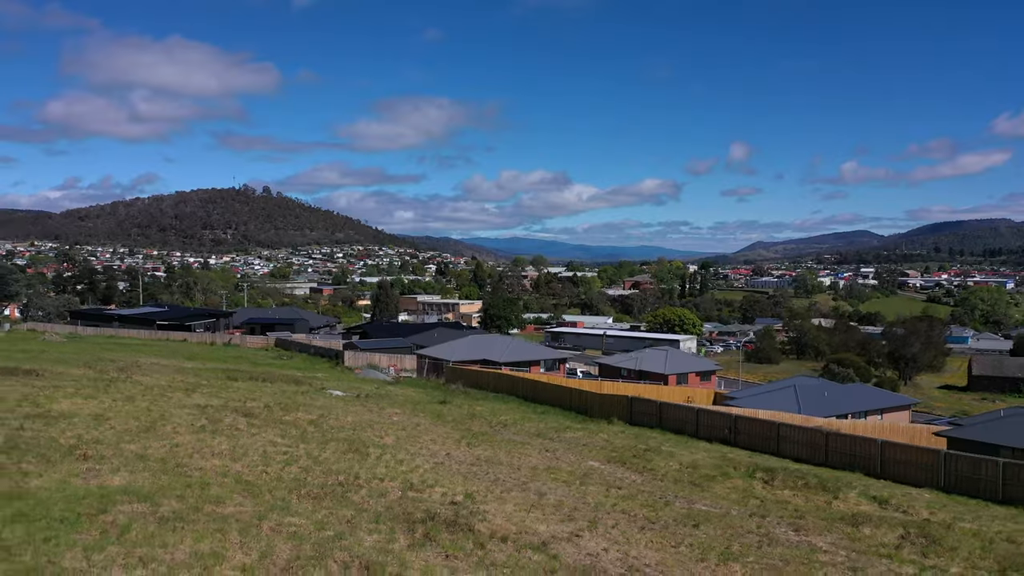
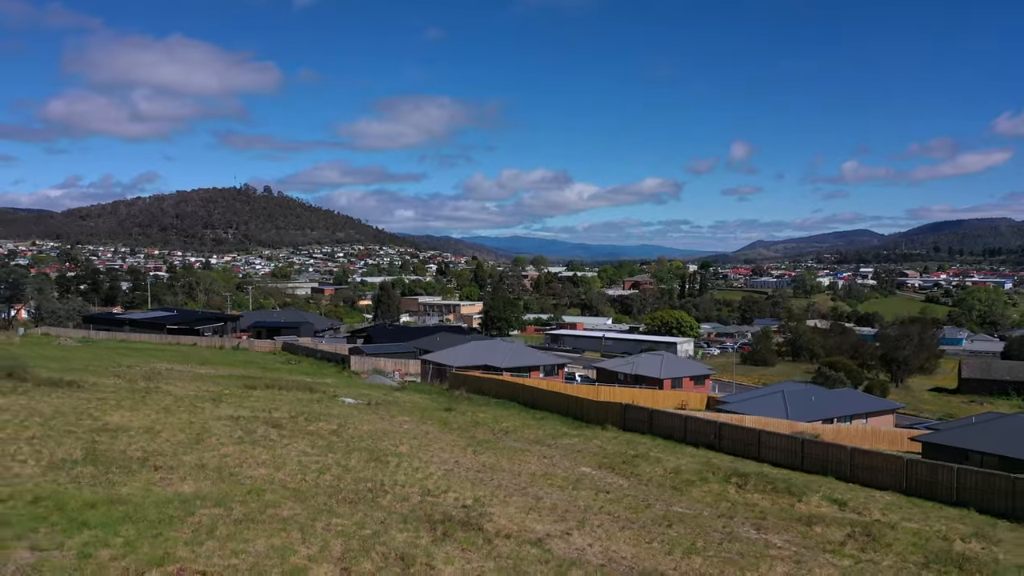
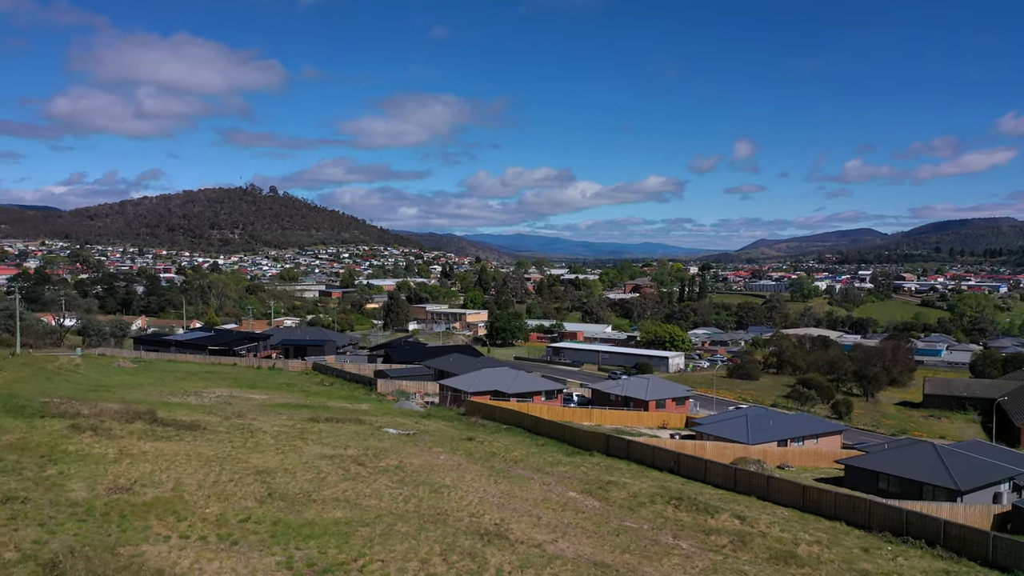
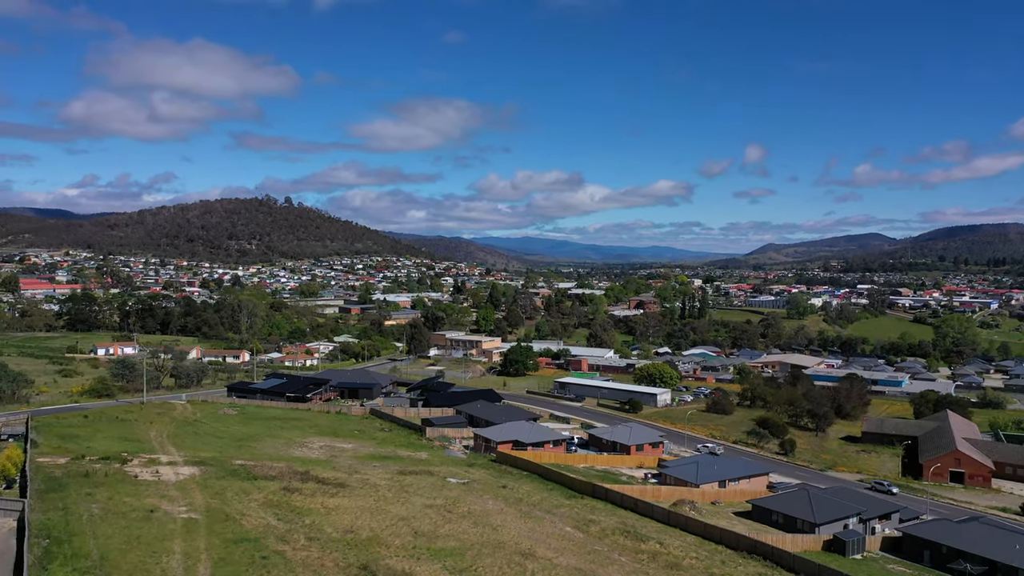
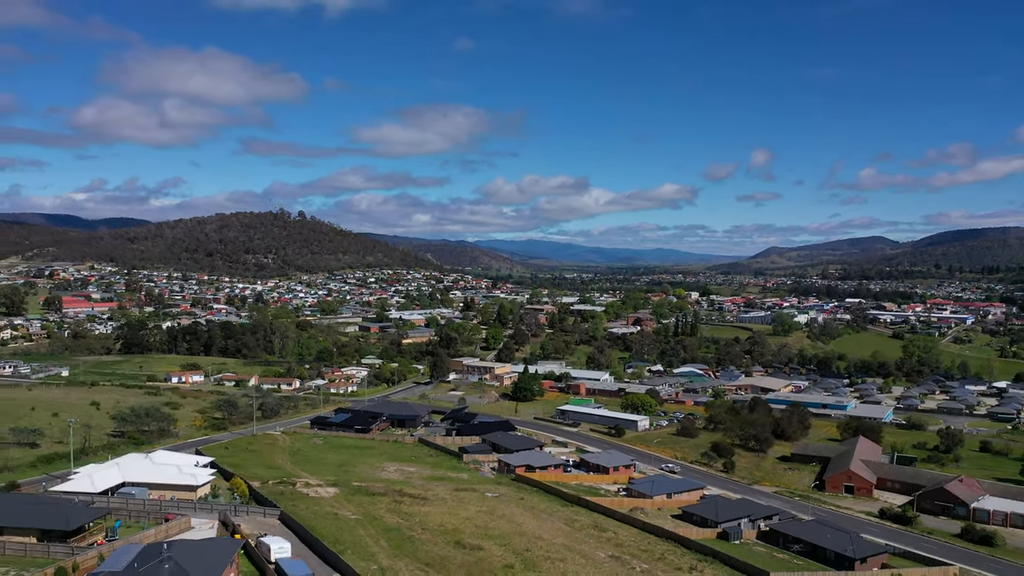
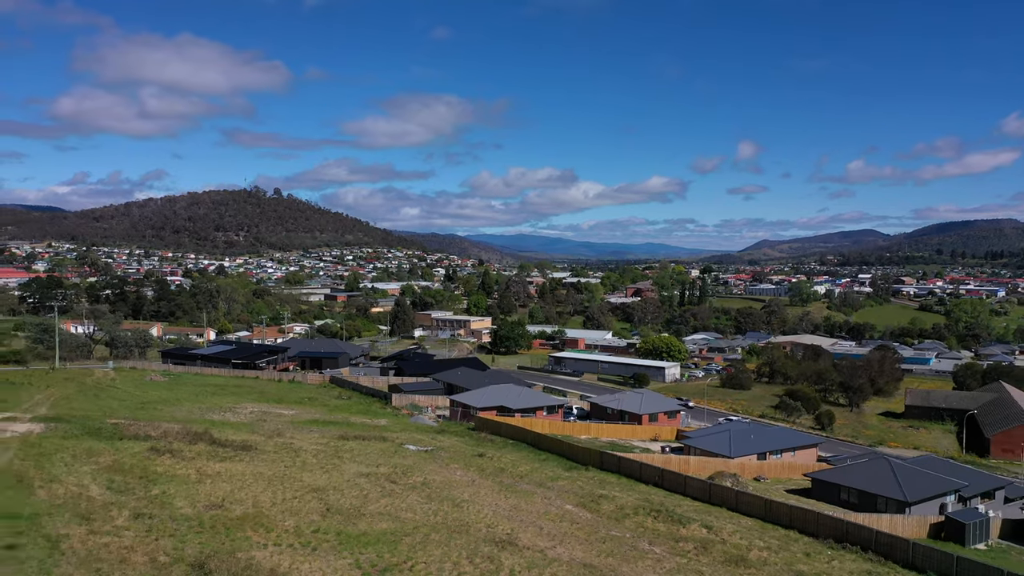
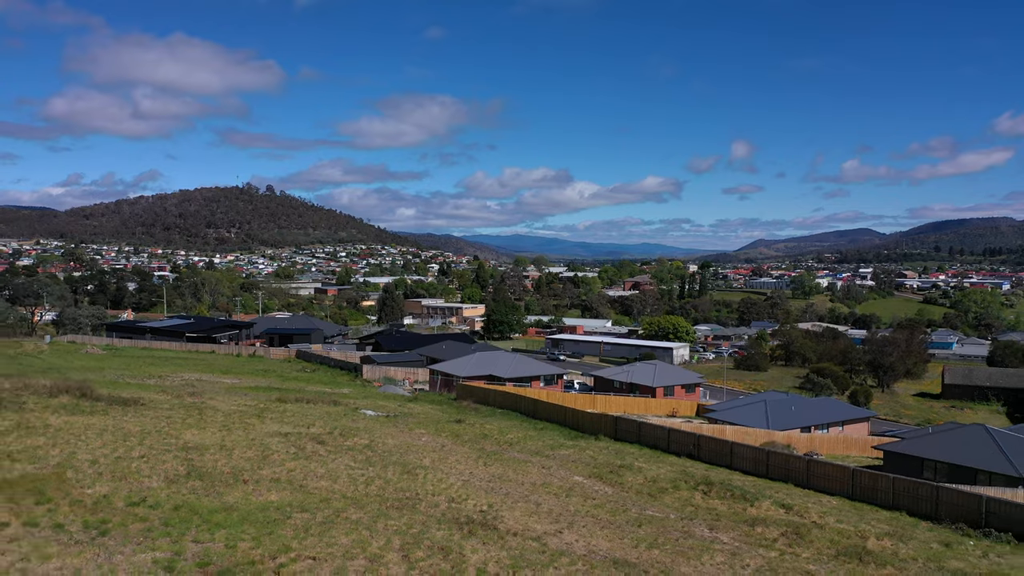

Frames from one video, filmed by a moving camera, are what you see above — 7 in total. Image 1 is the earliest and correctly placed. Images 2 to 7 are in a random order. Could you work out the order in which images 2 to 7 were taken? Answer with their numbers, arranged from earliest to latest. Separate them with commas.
2, 7, 3, 6, 4, 5
